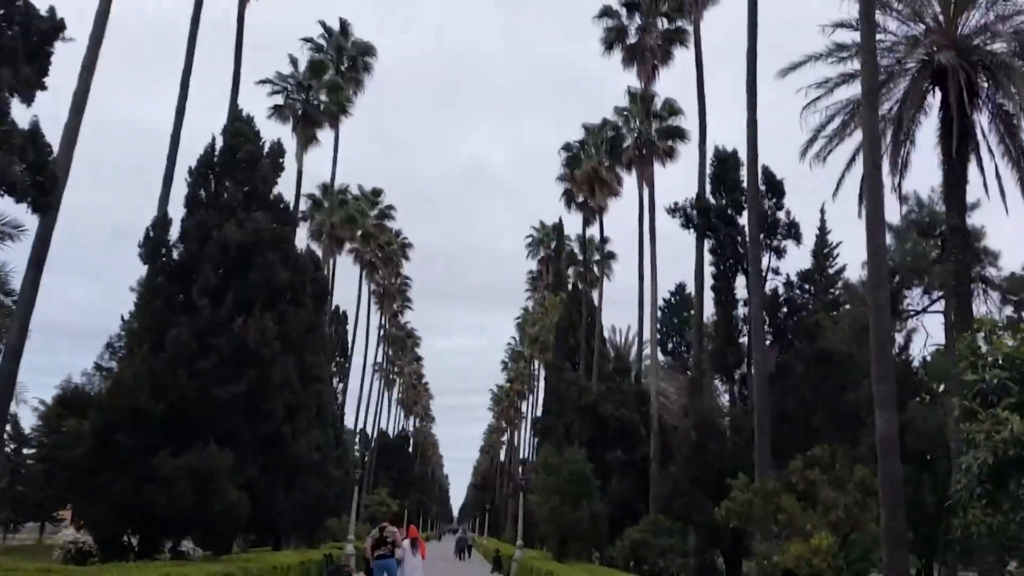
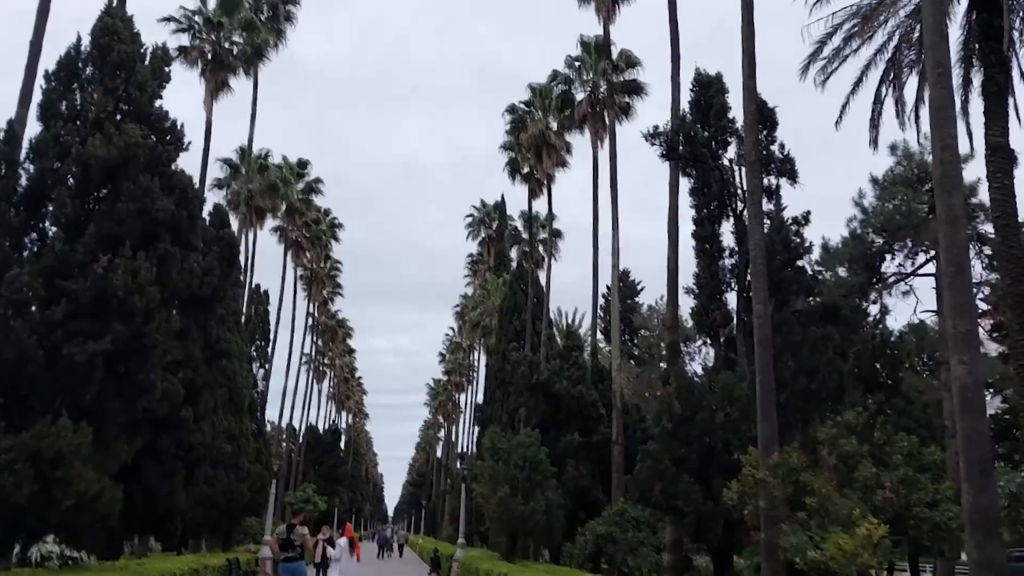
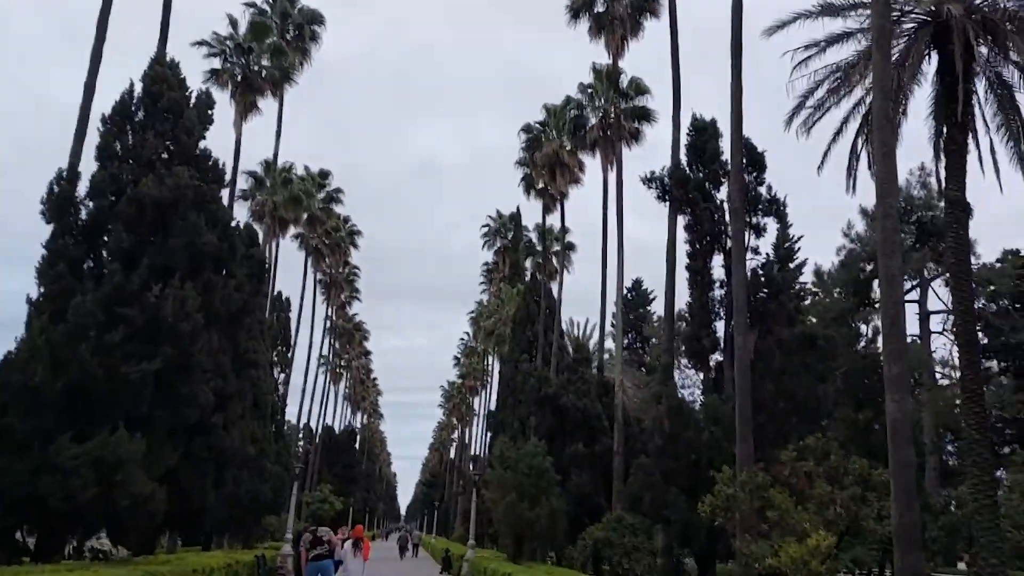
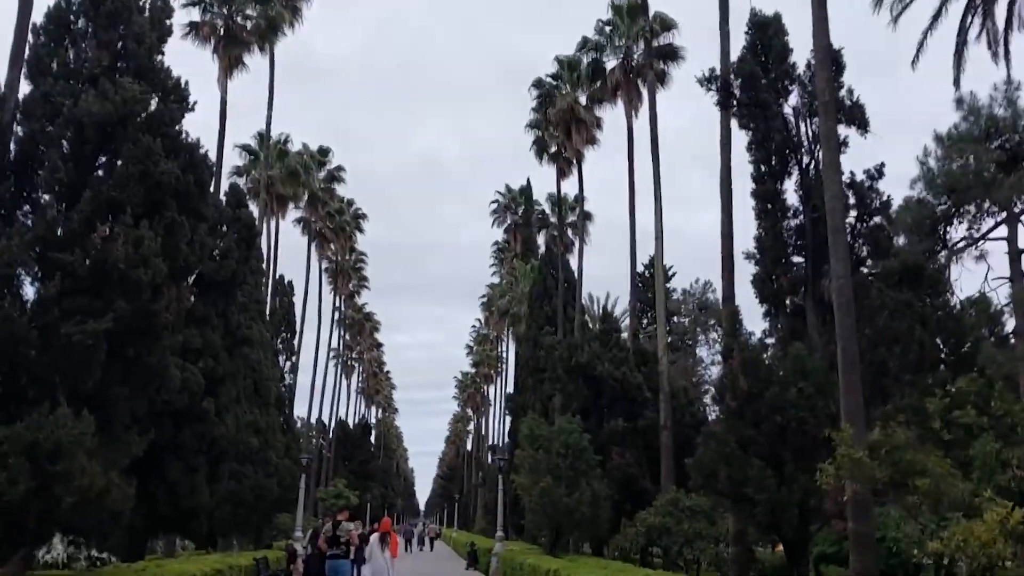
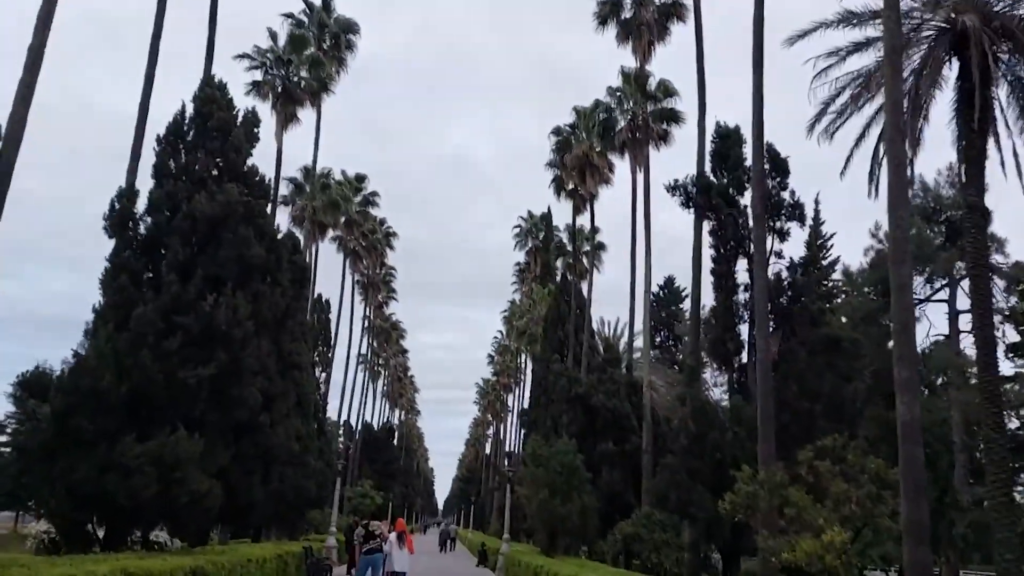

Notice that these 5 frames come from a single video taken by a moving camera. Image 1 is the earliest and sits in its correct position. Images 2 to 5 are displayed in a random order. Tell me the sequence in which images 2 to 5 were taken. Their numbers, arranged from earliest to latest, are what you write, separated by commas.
5, 3, 2, 4
